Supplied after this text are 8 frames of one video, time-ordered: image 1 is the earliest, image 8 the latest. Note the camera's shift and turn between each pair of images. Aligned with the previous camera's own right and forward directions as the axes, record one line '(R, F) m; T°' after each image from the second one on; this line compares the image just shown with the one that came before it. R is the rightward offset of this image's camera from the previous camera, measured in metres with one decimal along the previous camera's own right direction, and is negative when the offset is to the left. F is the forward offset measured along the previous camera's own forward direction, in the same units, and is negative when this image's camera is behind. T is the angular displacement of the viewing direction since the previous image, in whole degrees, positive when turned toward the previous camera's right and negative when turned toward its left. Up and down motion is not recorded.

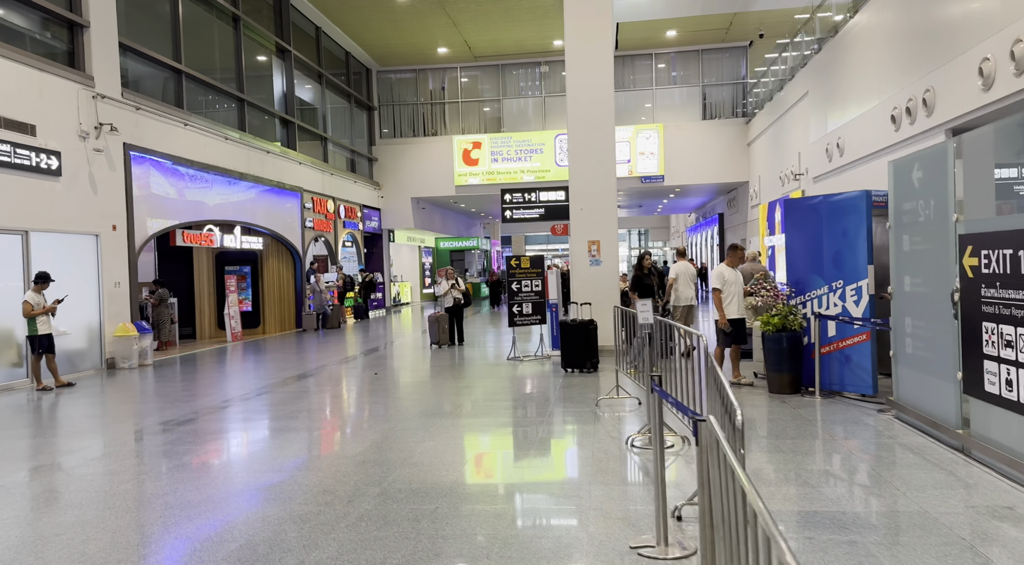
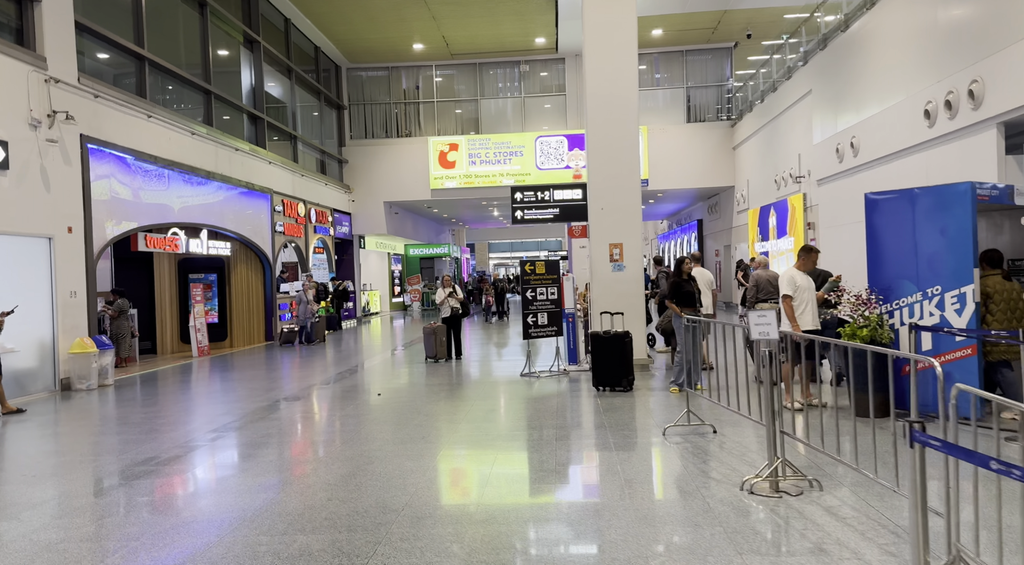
(-0.7, +0.9) m; +4°
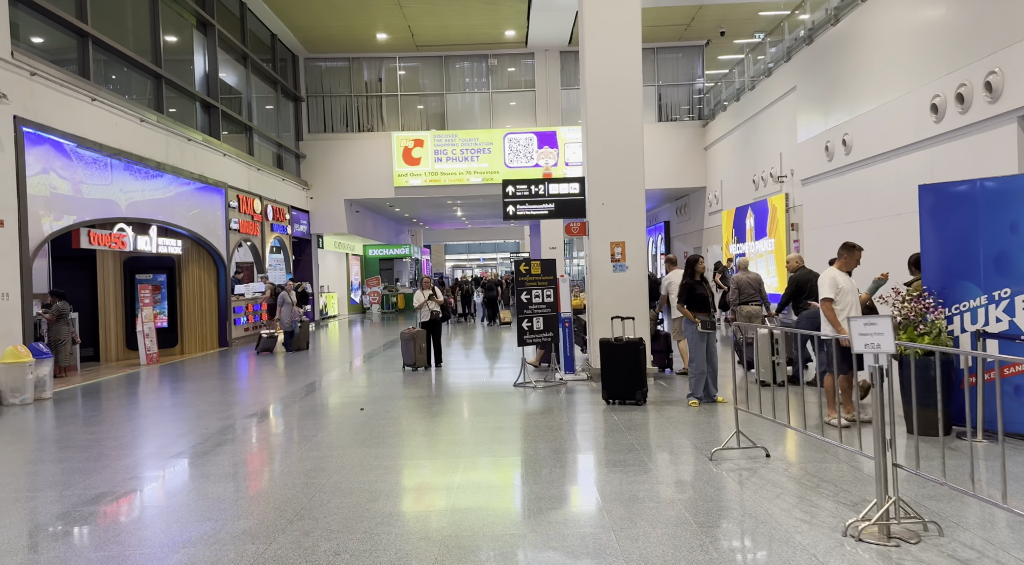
(-0.5, +0.7) m; +4°
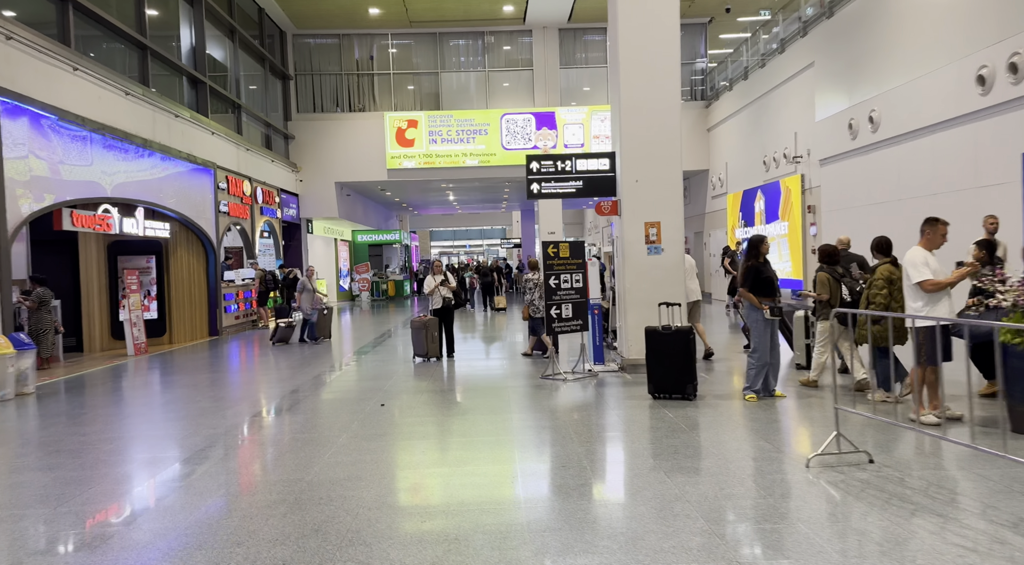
(-0.5, +0.6) m; +2°
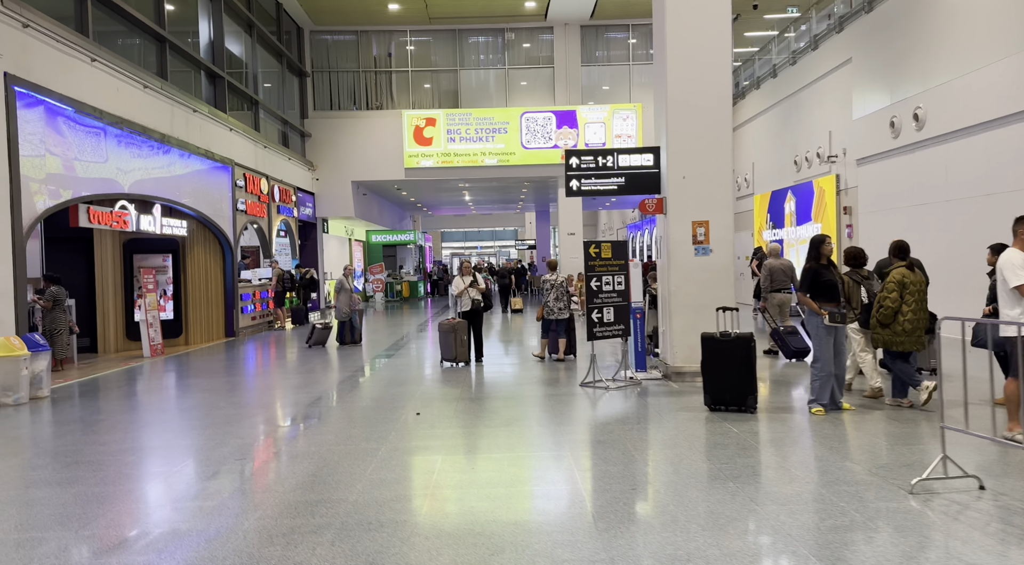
(-0.3, +0.4) m; -1°
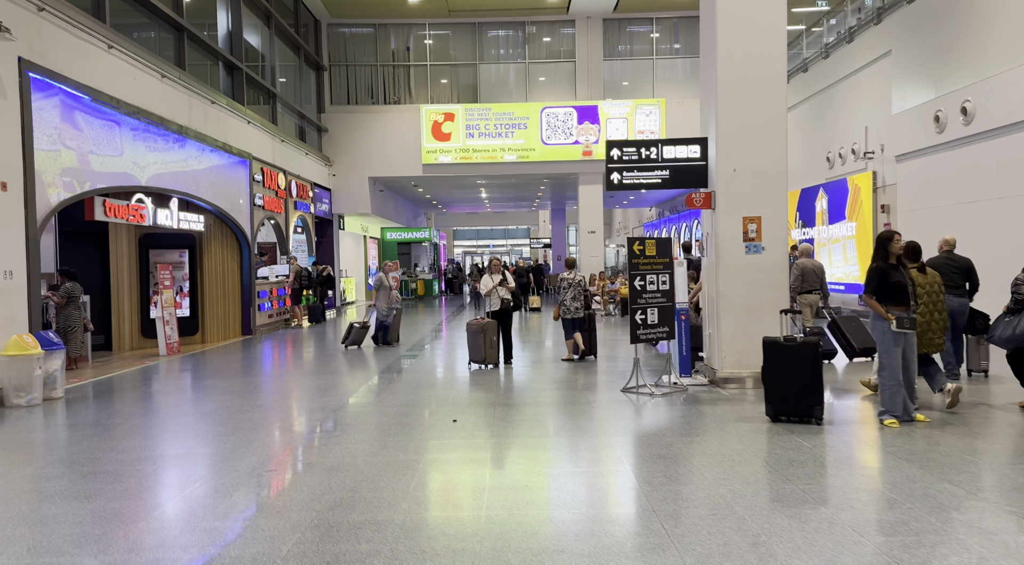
(-0.3, +0.4) m; -1°
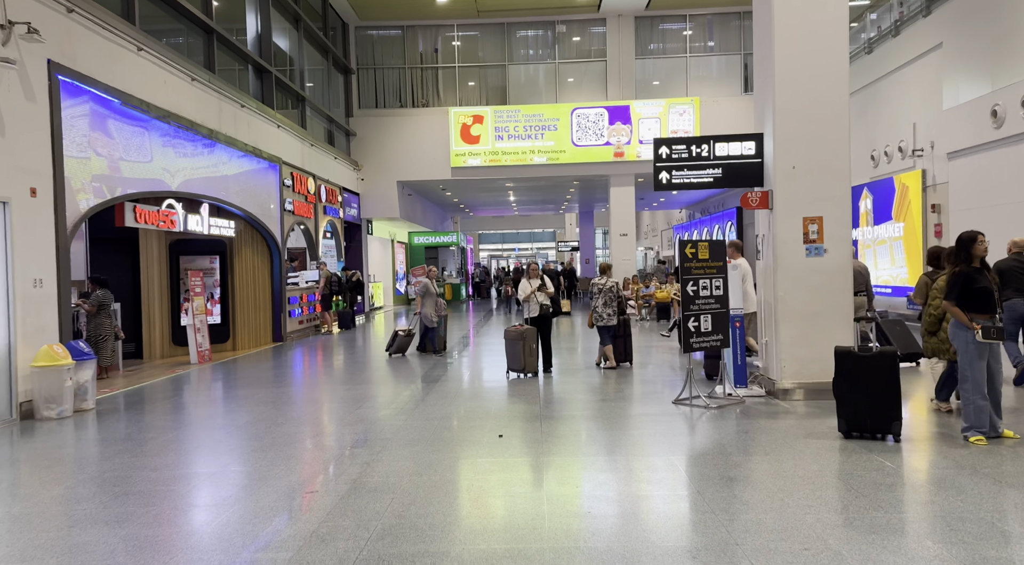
(-0.2, +0.3) m; -2°
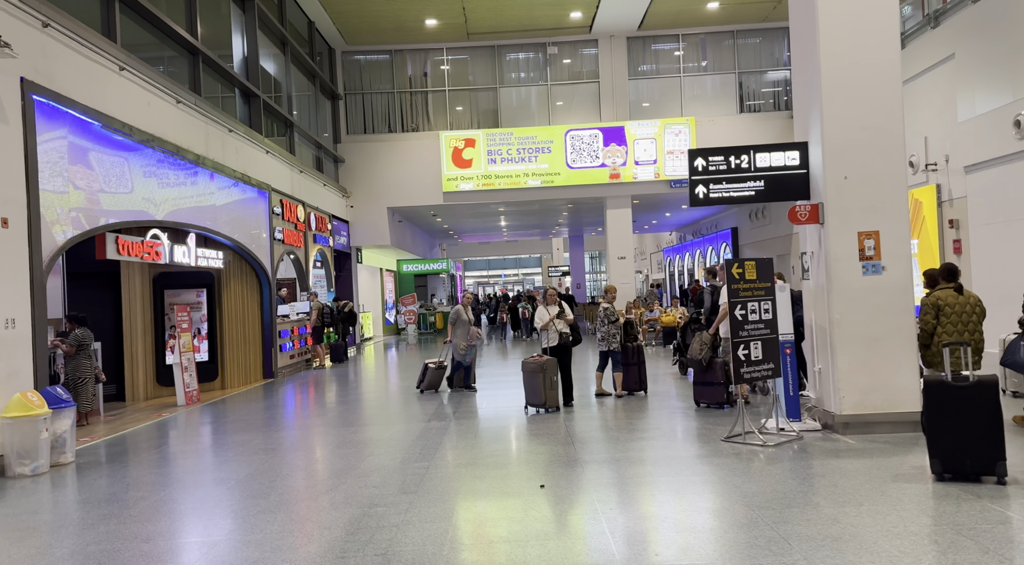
(-0.4, +0.6) m; +2°
